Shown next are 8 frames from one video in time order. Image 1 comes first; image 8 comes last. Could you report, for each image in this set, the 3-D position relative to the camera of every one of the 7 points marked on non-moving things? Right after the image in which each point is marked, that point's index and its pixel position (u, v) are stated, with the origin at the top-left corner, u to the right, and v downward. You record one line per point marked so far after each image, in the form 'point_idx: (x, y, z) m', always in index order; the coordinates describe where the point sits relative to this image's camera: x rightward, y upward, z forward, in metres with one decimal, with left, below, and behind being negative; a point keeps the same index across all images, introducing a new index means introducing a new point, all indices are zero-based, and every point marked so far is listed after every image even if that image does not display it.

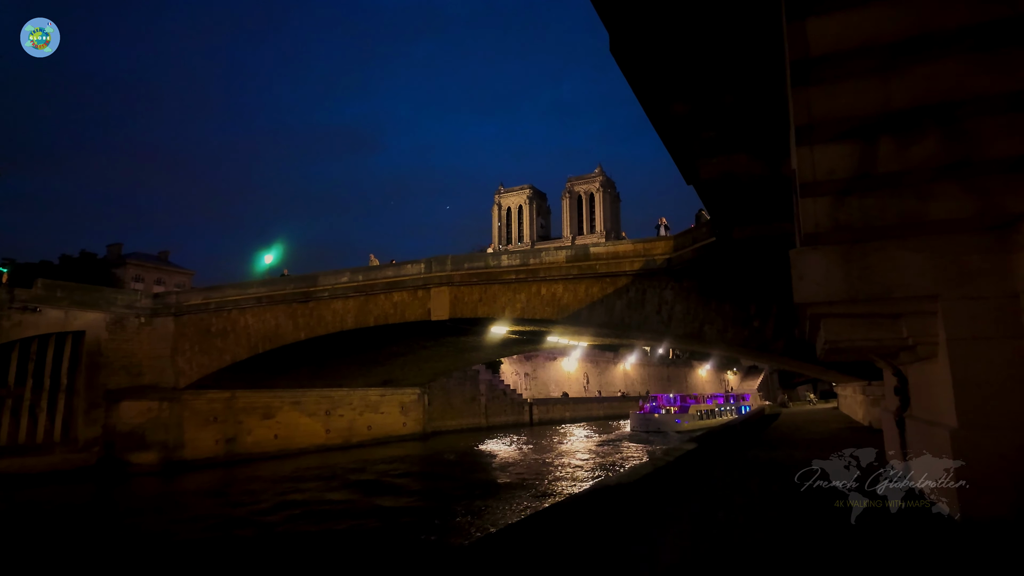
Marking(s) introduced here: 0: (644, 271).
0: (+3.5, +0.4, +15.2) m
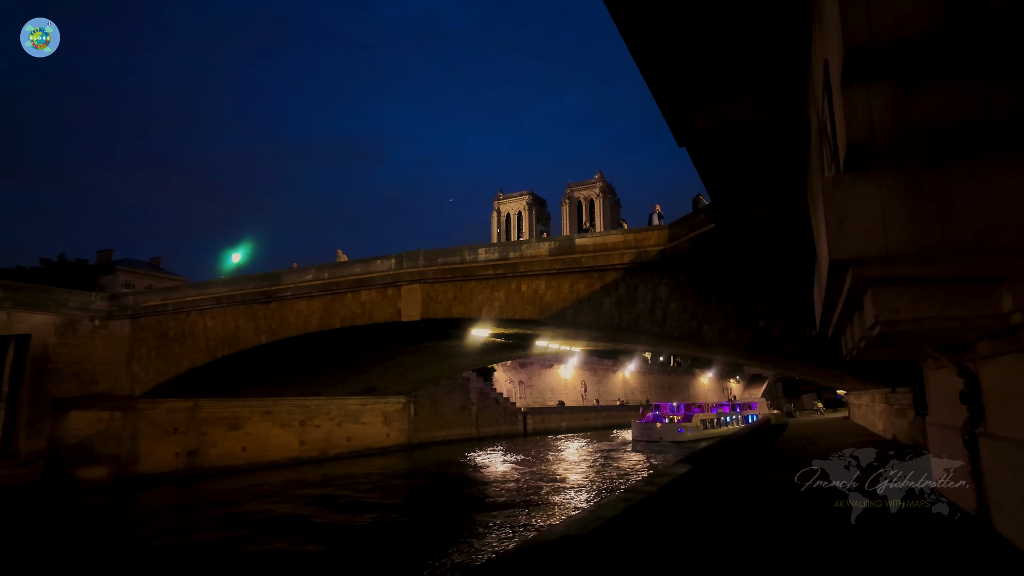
0: (+2.9, +0.5, +13.5) m
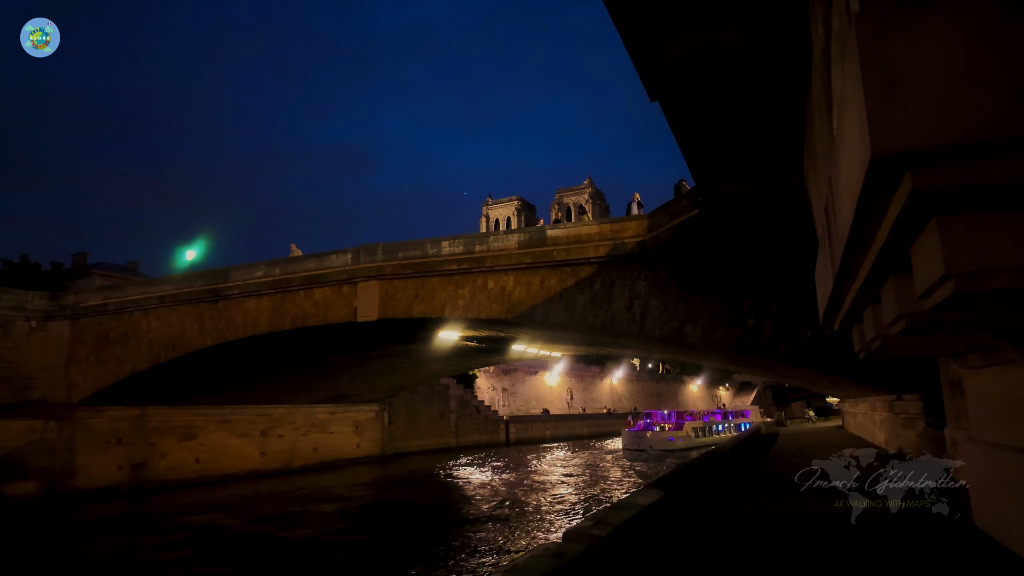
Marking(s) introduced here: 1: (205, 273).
0: (+2.1, +0.6, +12.1) m
1: (-9.1, +0.5, +17.2) m
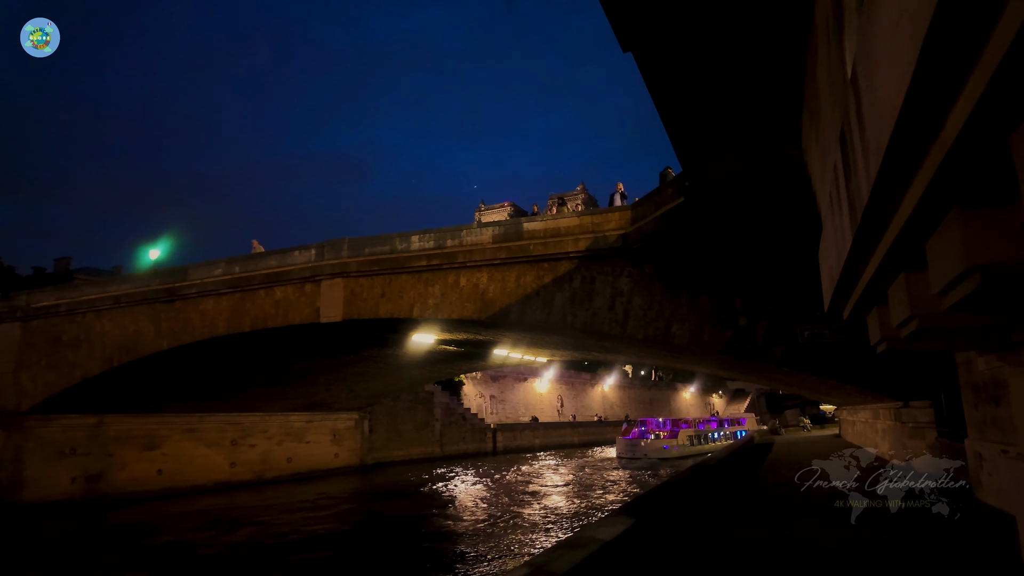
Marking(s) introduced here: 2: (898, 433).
0: (+1.5, +0.7, +11.2) m
1: (-9.7, +0.5, +16.1) m
2: (+7.5, -2.8, +11.3) m
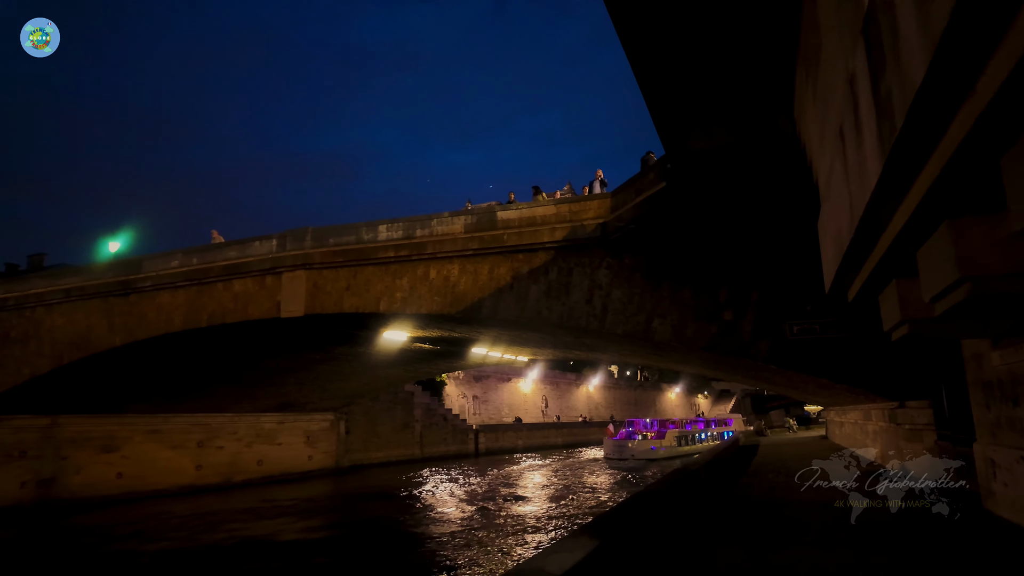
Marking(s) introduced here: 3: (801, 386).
0: (+1.0, +0.8, +10.4) m
1: (-10.3, +0.7, +15.2) m
2: (+7.0, -2.7, +10.7) m
3: (+6.4, -2.2, +12.9) m
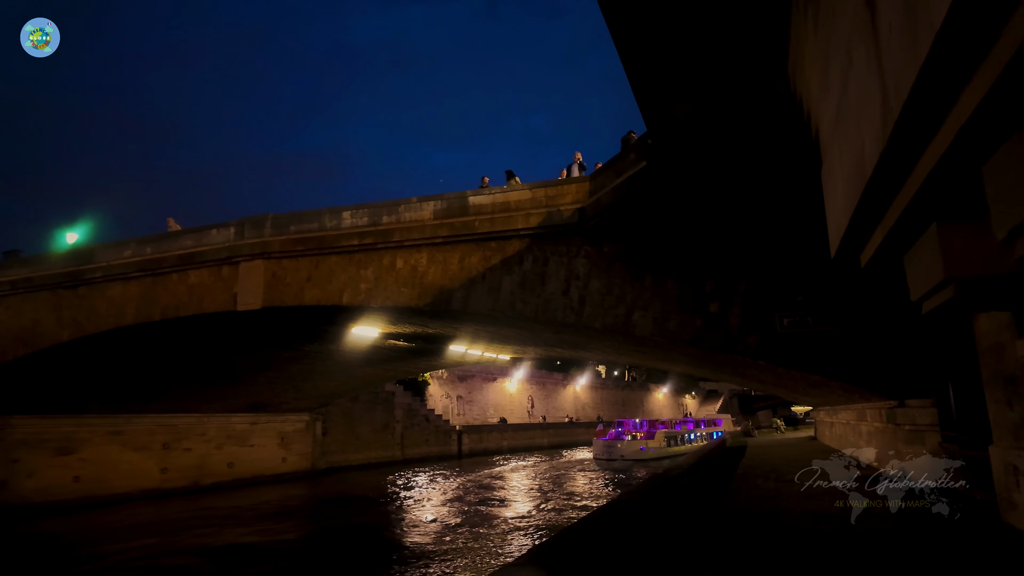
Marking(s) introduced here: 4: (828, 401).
0: (+0.5, +1.0, +9.7) m
1: (-10.9, +0.9, +14.2) m
2: (+6.5, -2.6, +10.0) m
3: (+5.9, -2.0, +12.3) m
4: (+8.3, -3.0, +15.3) m
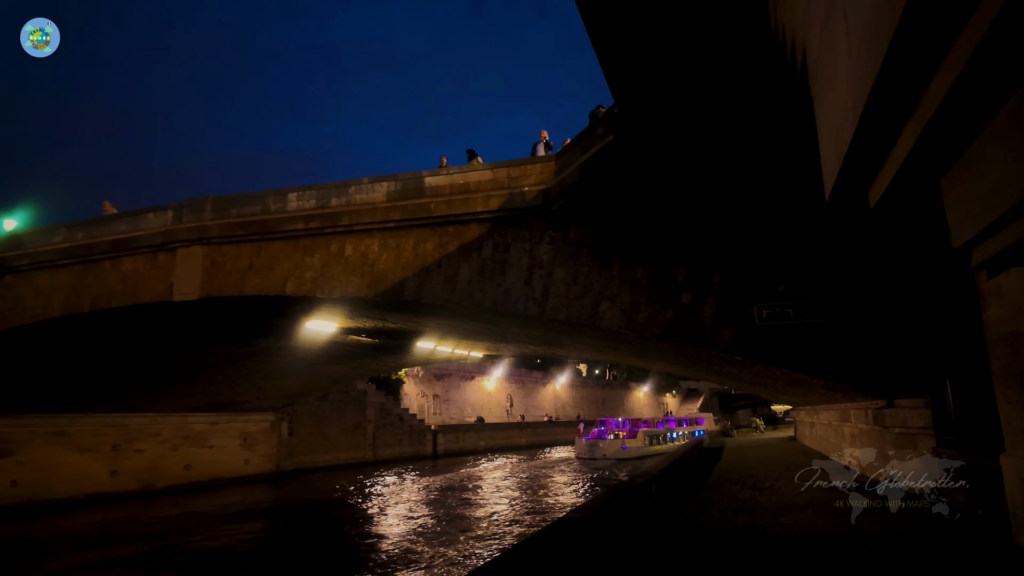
0: (-0.1, +1.2, +8.9) m
1: (-11.7, +1.1, +13.1) m
2: (+5.8, -2.4, +9.3) m
3: (+5.2, -1.9, +11.6) m
4: (+7.5, -2.8, +14.7) m
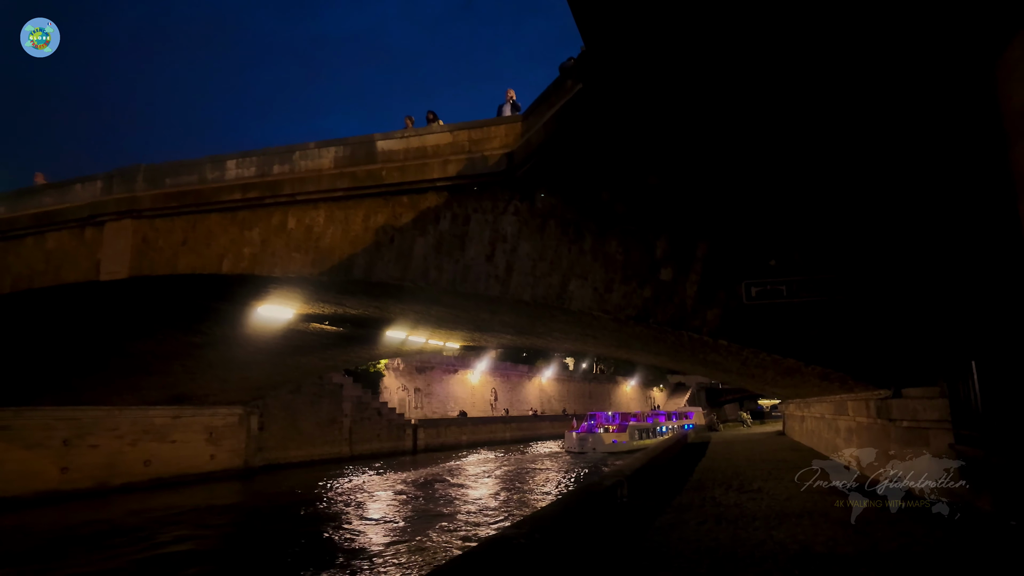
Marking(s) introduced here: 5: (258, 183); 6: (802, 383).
0: (-0.7, +1.5, +7.9) m
1: (-12.3, +1.5, +11.9) m
2: (+5.3, -2.1, +8.5) m
3: (+4.6, -1.6, +10.7) m
4: (+6.8, -2.5, +13.8) m
5: (-3.9, +1.6, +9.0) m
6: (+5.2, -1.7, +10.6) m
